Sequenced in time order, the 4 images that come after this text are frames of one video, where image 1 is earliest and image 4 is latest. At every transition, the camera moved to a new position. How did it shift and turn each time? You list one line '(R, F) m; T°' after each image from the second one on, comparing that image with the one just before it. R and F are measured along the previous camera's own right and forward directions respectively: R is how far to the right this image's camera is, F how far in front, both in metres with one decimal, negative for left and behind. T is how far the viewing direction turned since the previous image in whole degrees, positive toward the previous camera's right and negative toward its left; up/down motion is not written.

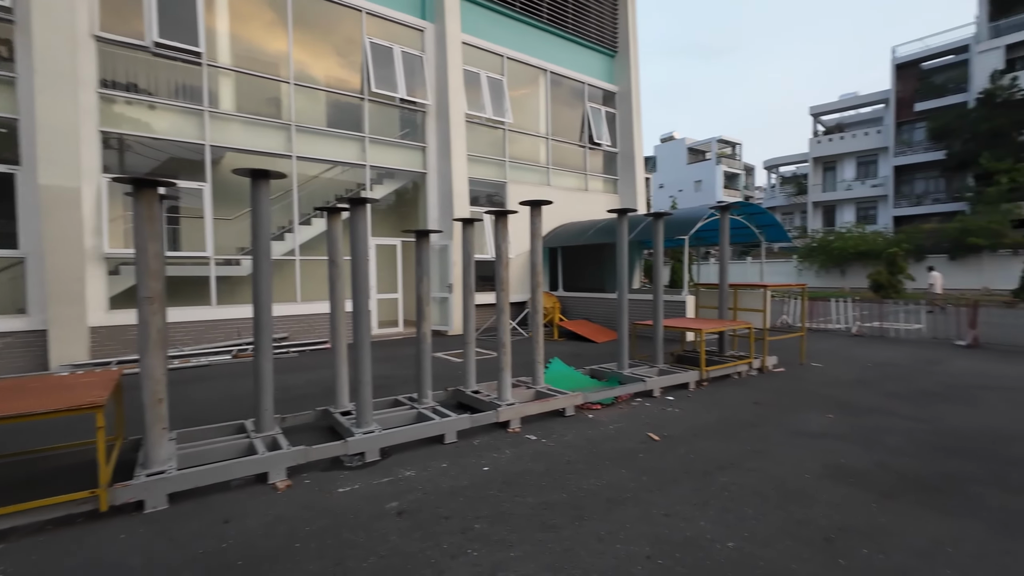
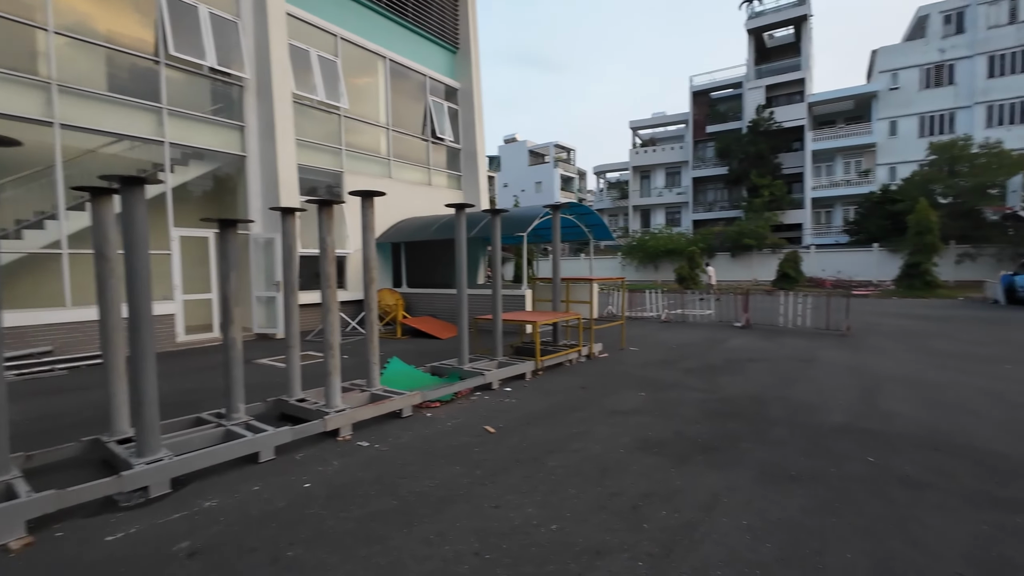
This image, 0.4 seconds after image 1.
(+0.2, +0.1) m; +18°
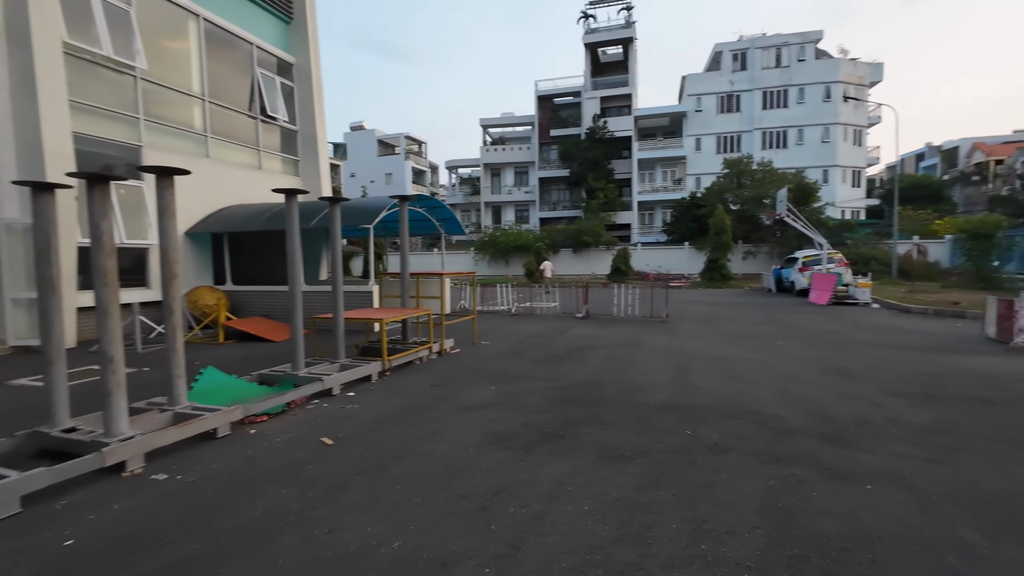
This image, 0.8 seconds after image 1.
(+0.1, +0.2) m; +17°
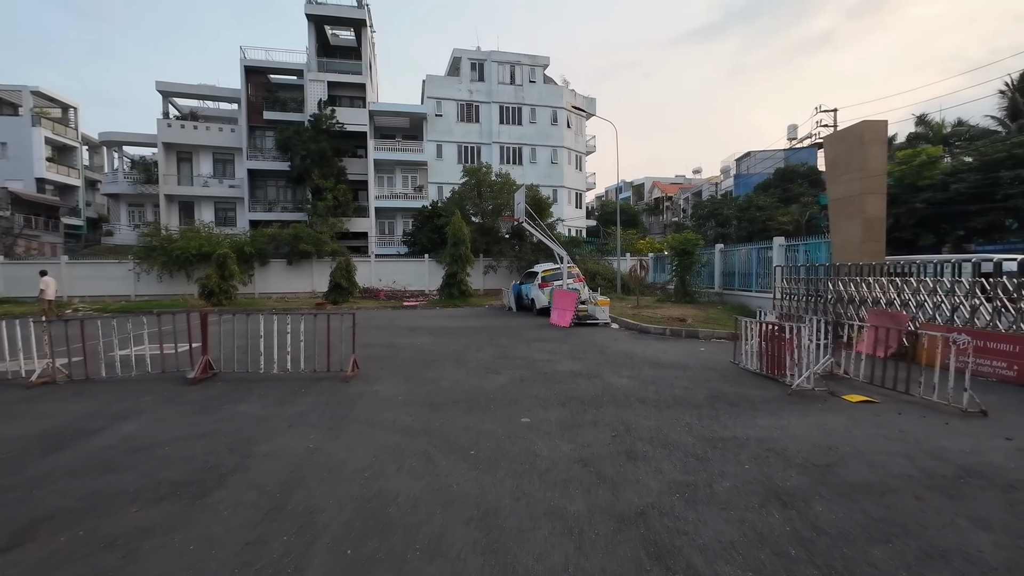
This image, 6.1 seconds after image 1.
(+2.9, +5.2) m; +28°
